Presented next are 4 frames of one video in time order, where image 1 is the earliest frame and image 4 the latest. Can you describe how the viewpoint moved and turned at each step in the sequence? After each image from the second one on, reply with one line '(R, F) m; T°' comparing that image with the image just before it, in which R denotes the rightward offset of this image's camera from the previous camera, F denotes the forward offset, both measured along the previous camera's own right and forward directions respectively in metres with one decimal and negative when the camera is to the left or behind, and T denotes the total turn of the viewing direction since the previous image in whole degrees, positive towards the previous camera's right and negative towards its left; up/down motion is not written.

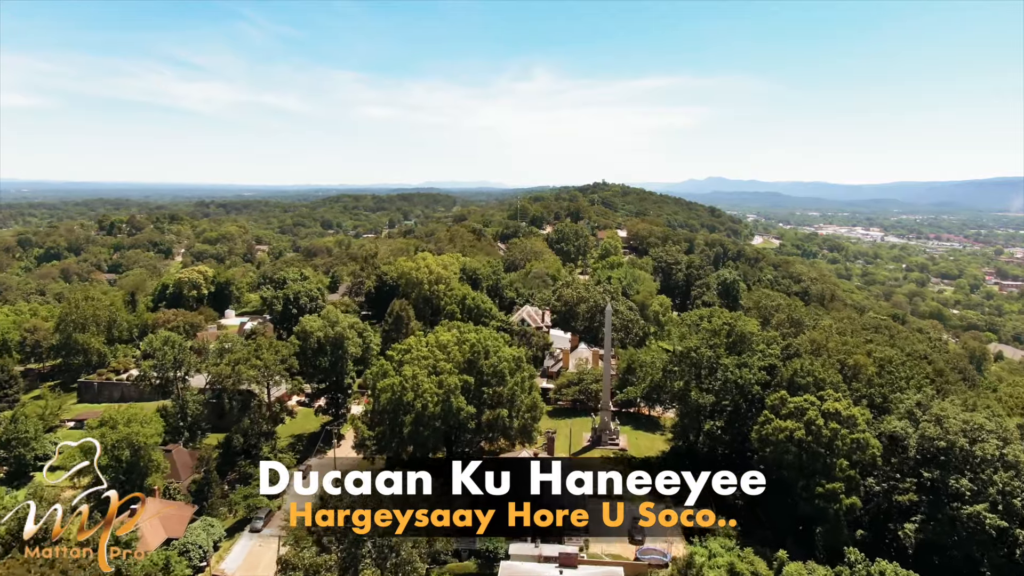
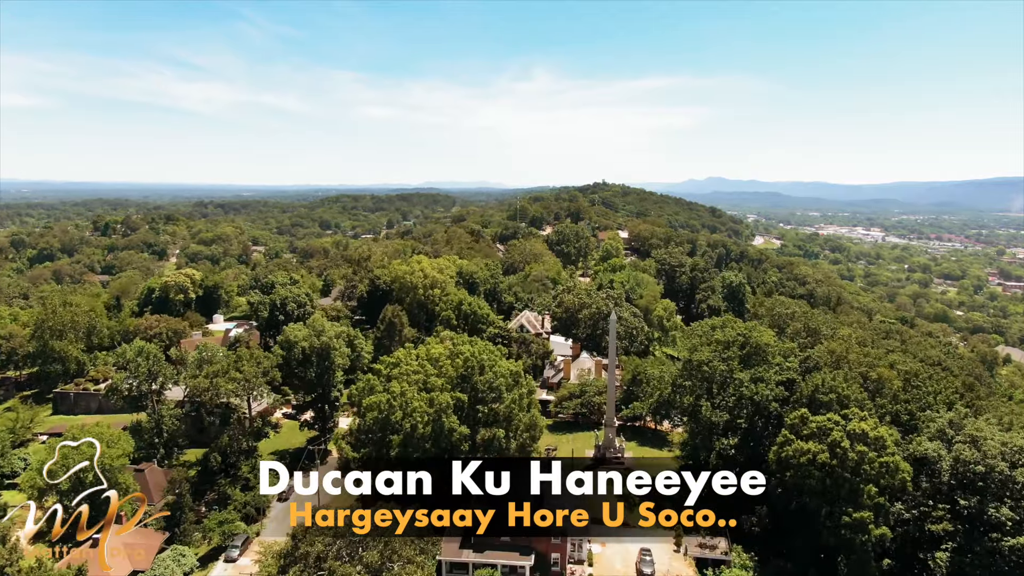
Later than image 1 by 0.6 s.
(+0.2, +2.6) m; 0°
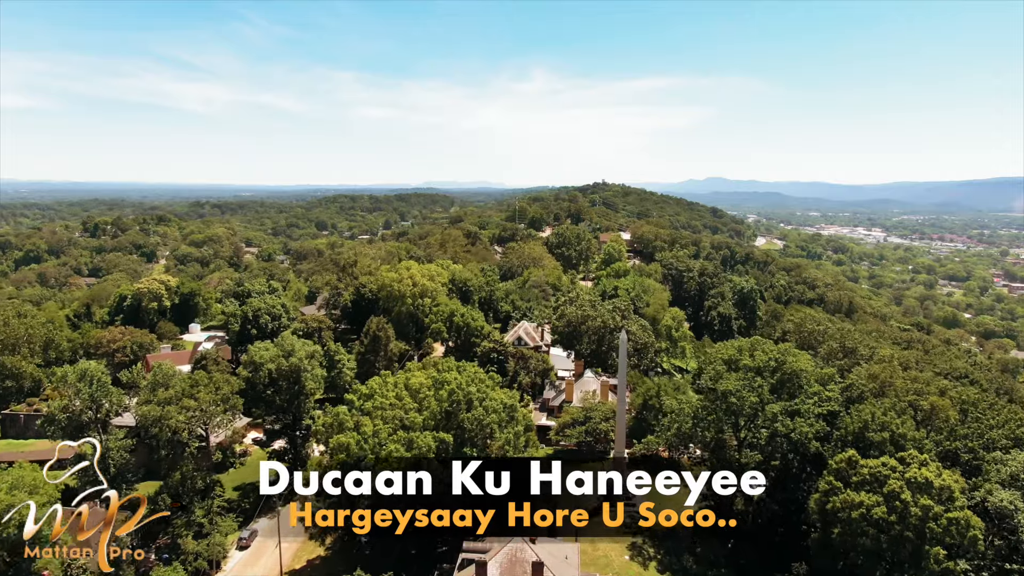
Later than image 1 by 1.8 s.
(+0.3, +4.7) m; 0°
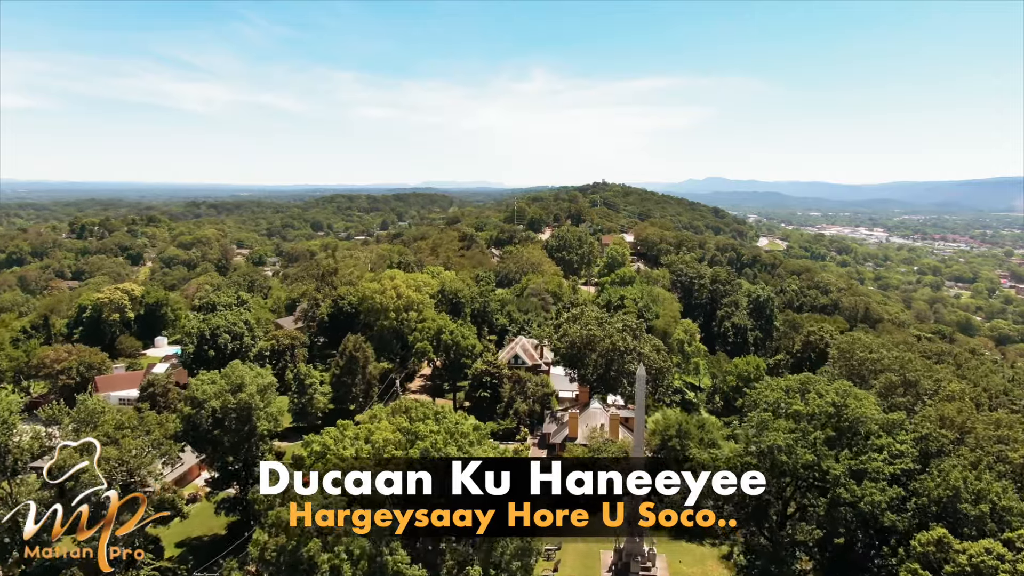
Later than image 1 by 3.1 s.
(+0.3, +5.8) m; 0°
